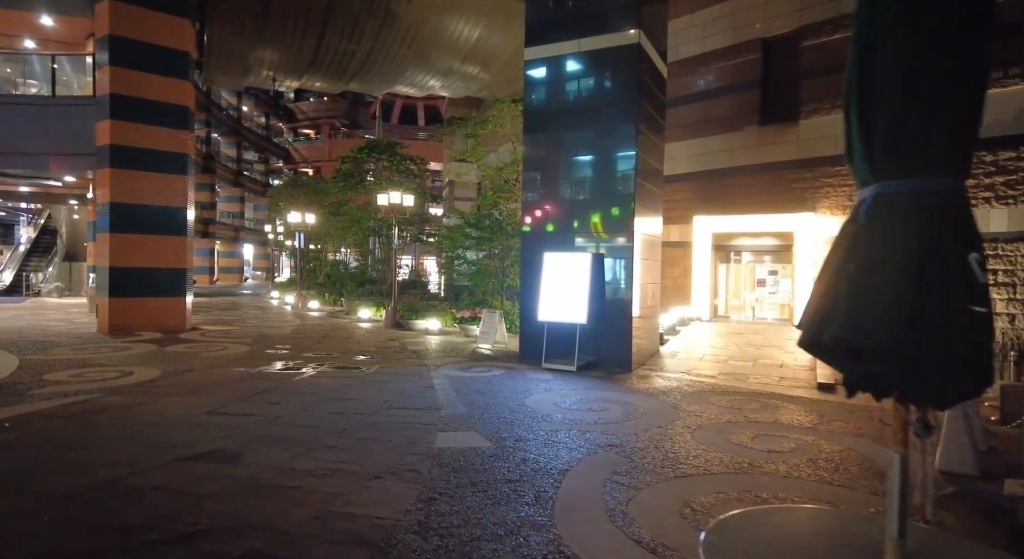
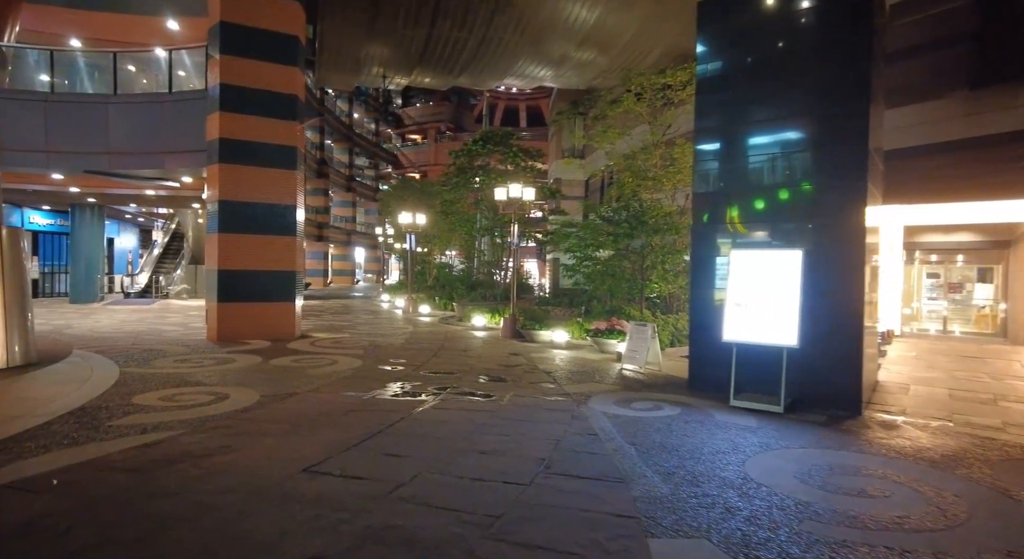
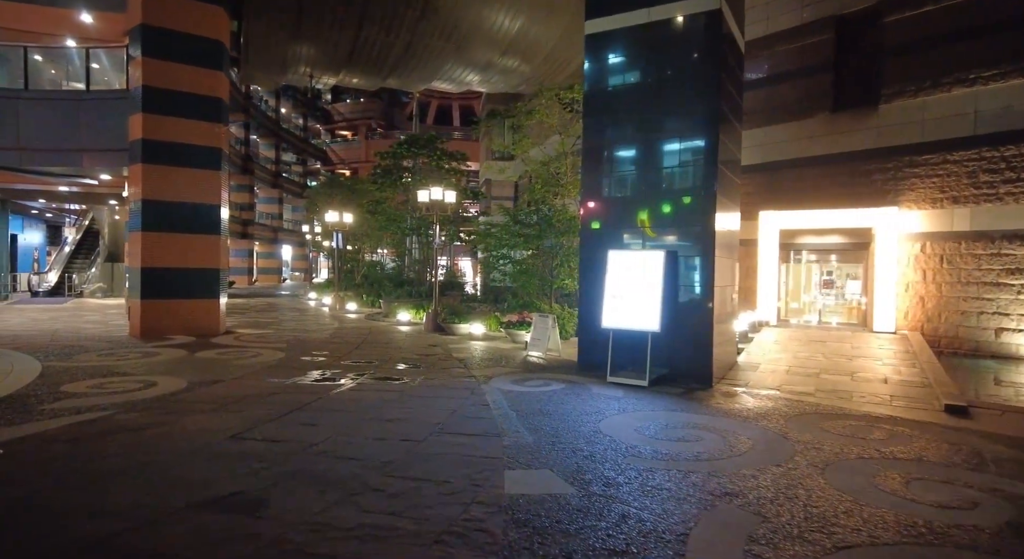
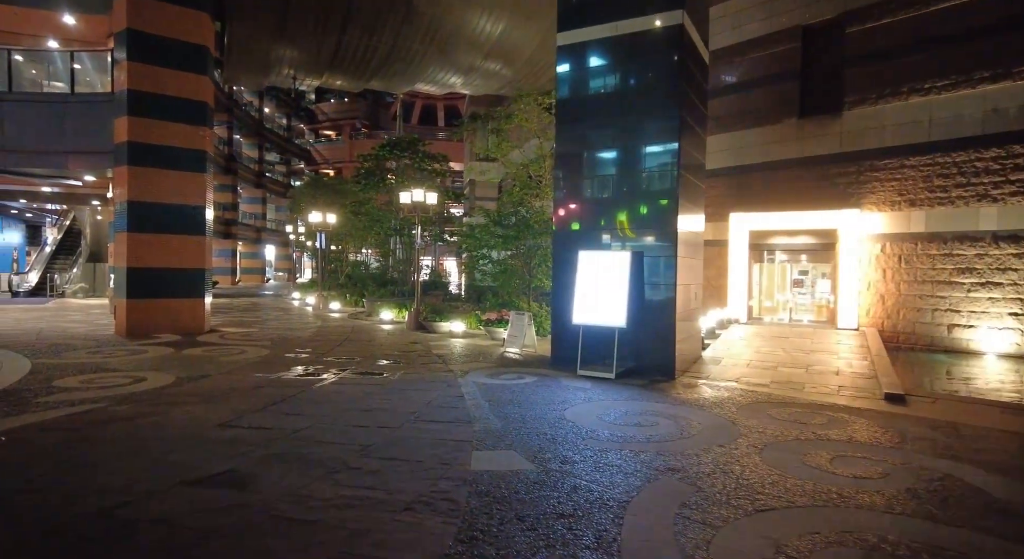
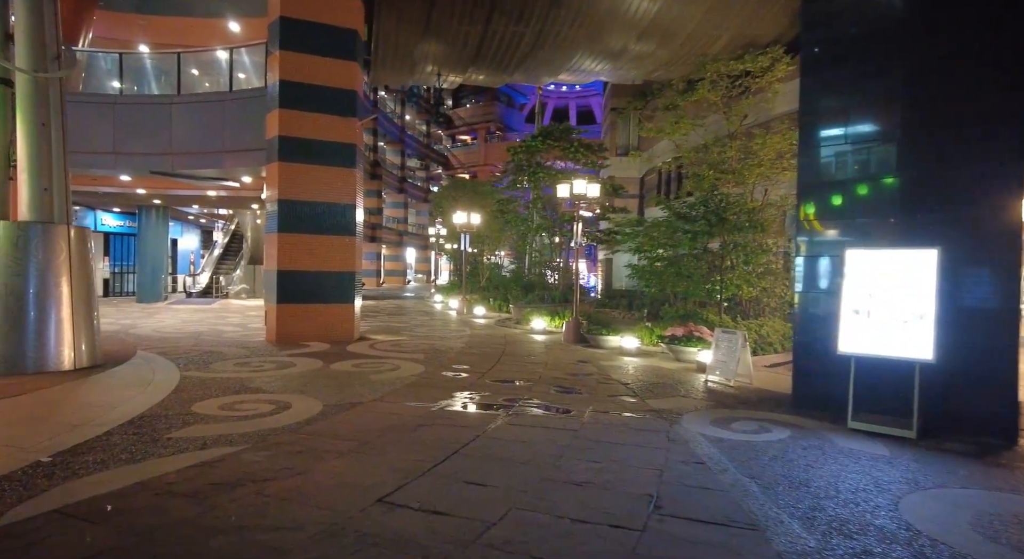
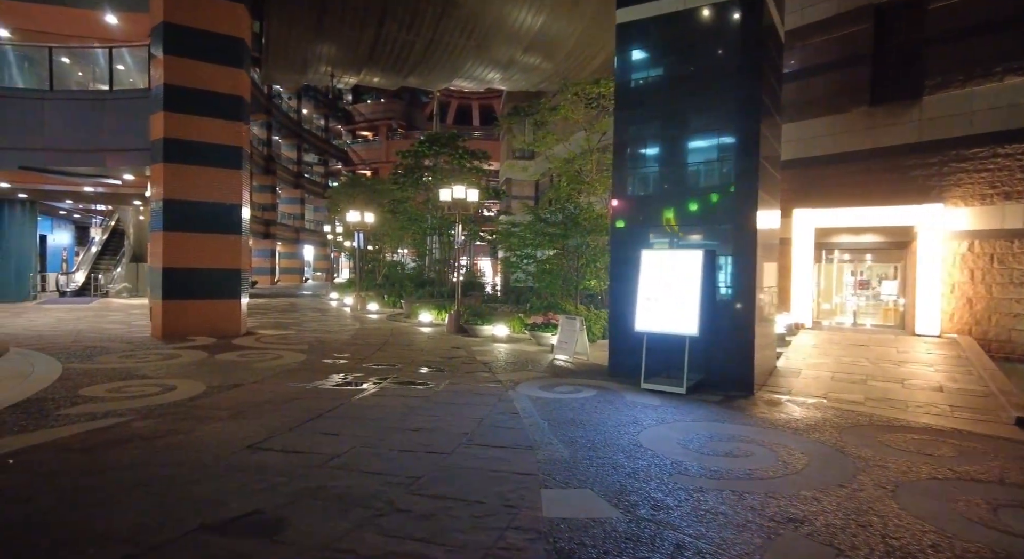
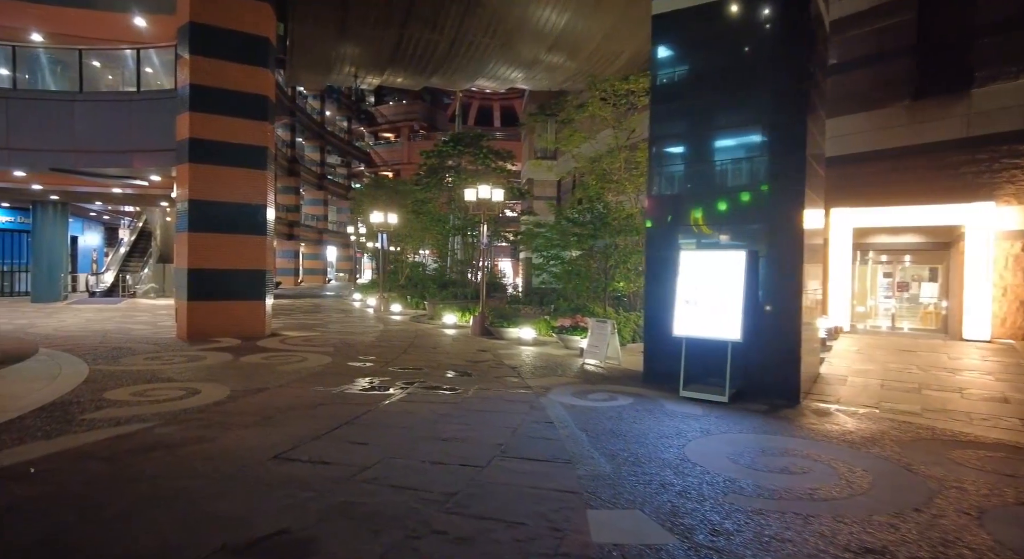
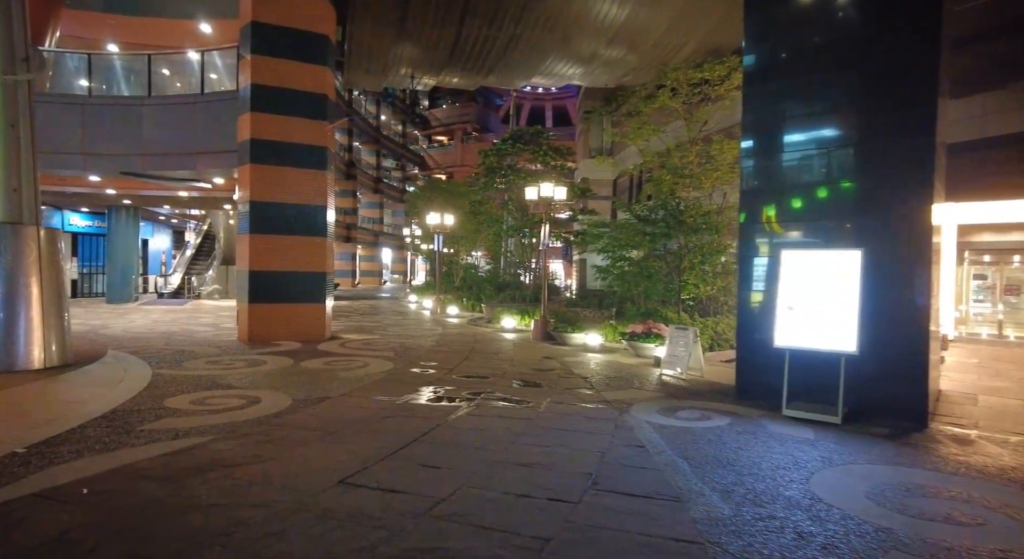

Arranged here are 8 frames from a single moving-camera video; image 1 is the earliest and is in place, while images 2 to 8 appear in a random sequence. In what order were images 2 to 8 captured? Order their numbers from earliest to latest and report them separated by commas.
4, 3, 6, 7, 2, 8, 5
